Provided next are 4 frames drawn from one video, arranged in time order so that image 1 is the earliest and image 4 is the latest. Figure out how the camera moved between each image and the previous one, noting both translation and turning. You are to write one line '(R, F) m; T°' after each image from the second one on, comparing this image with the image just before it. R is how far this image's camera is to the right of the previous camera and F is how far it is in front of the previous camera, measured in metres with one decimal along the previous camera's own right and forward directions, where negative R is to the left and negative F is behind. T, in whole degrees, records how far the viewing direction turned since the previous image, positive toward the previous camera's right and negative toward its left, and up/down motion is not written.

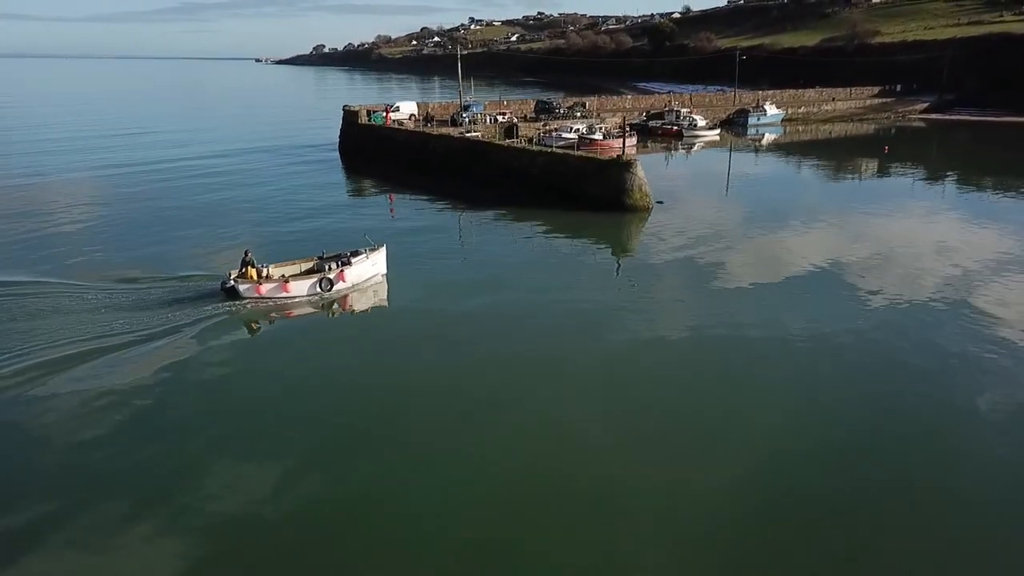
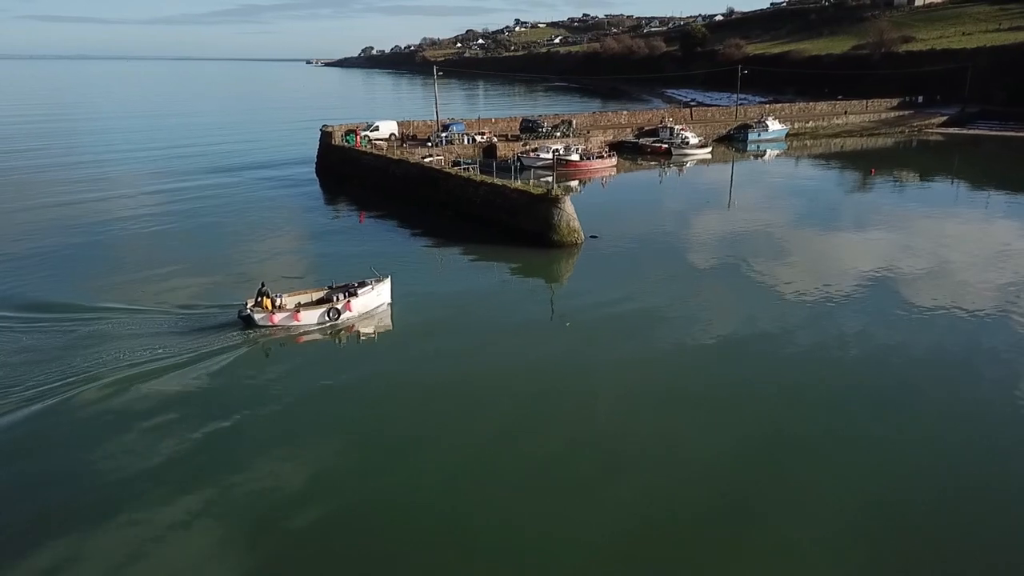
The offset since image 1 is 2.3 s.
(+1.1, 0.0) m; -3°
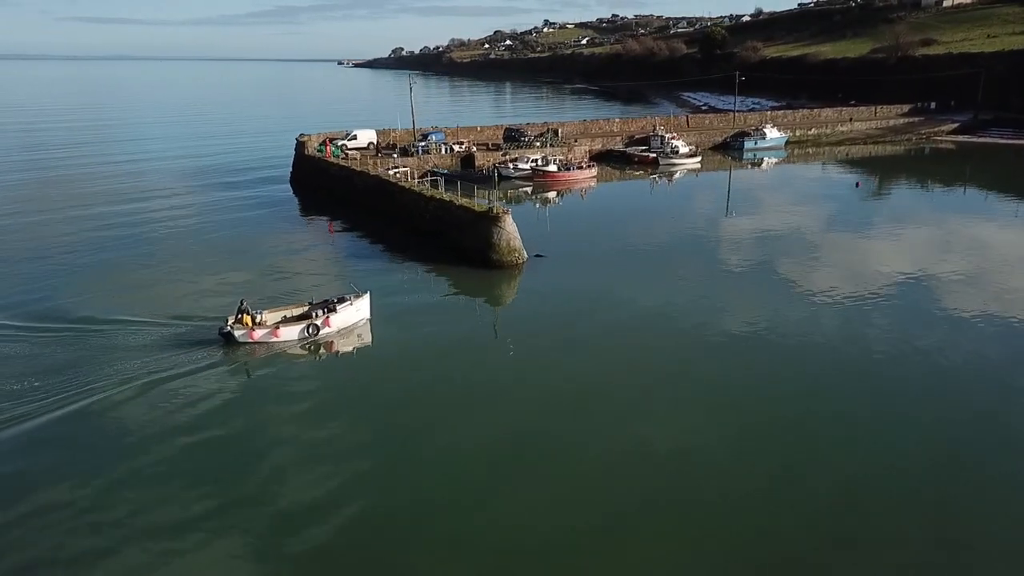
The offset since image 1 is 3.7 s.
(+0.8, +0.2) m; -2°
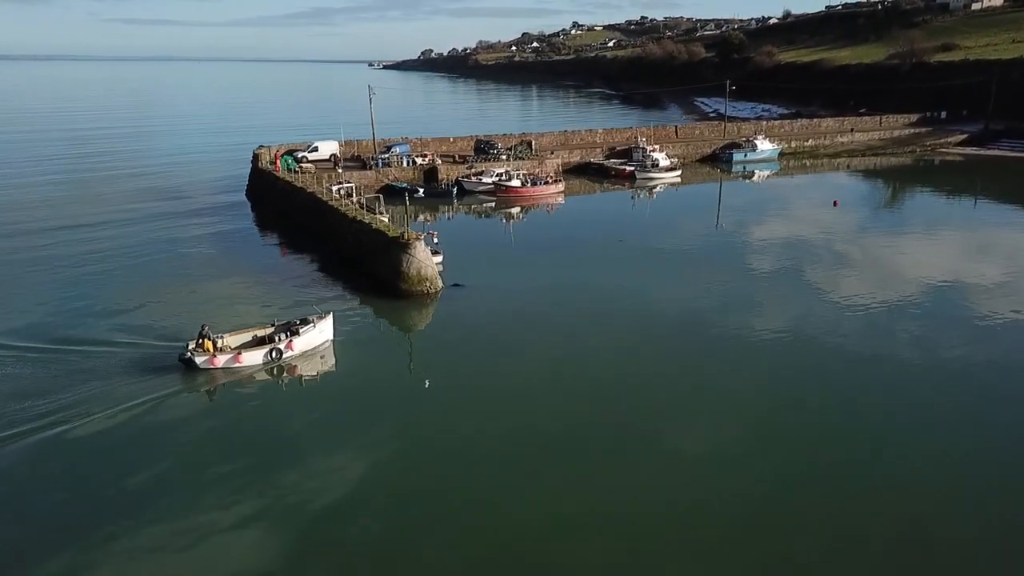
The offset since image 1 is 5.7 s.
(+1.0, +0.4) m; -2°
